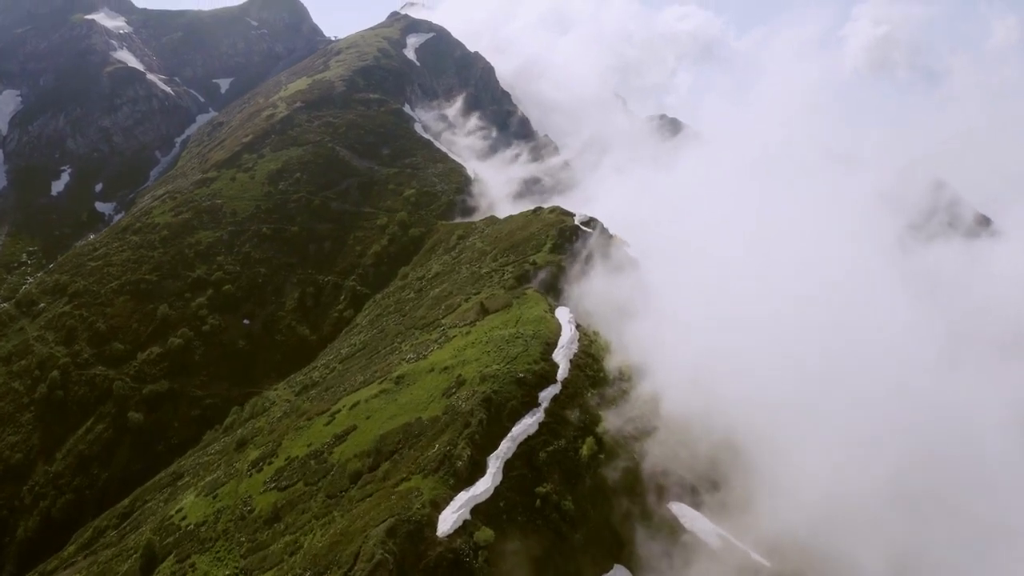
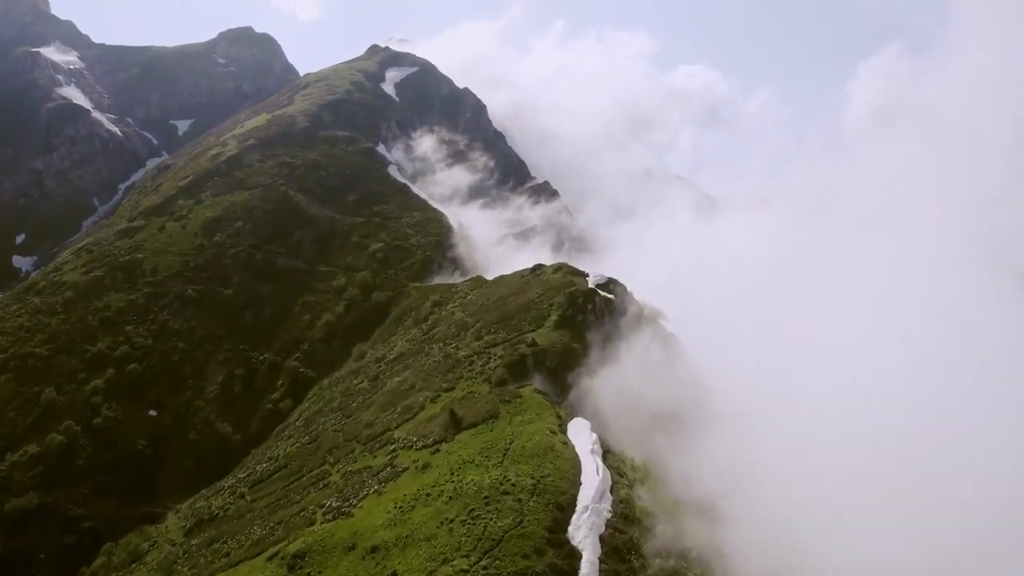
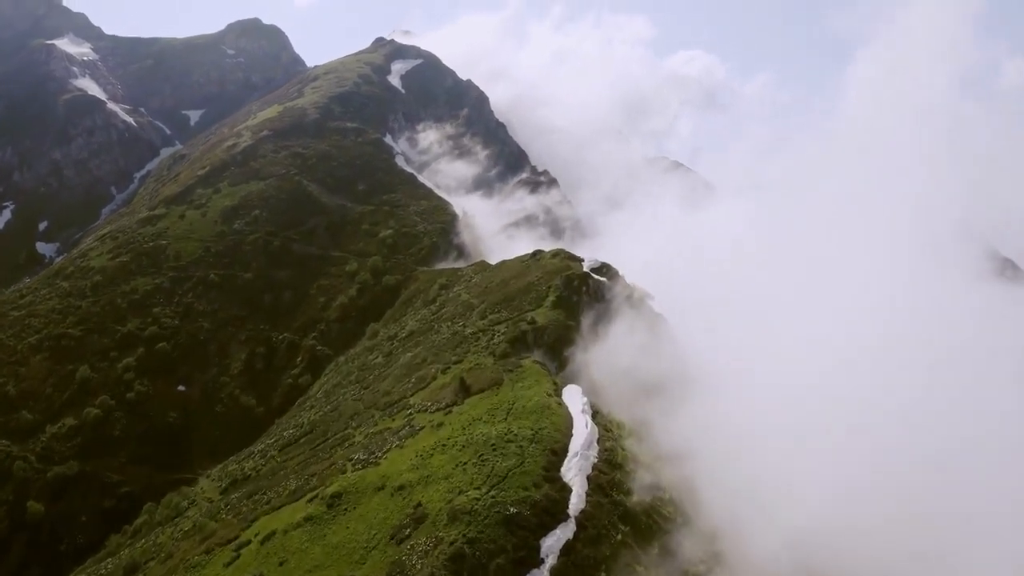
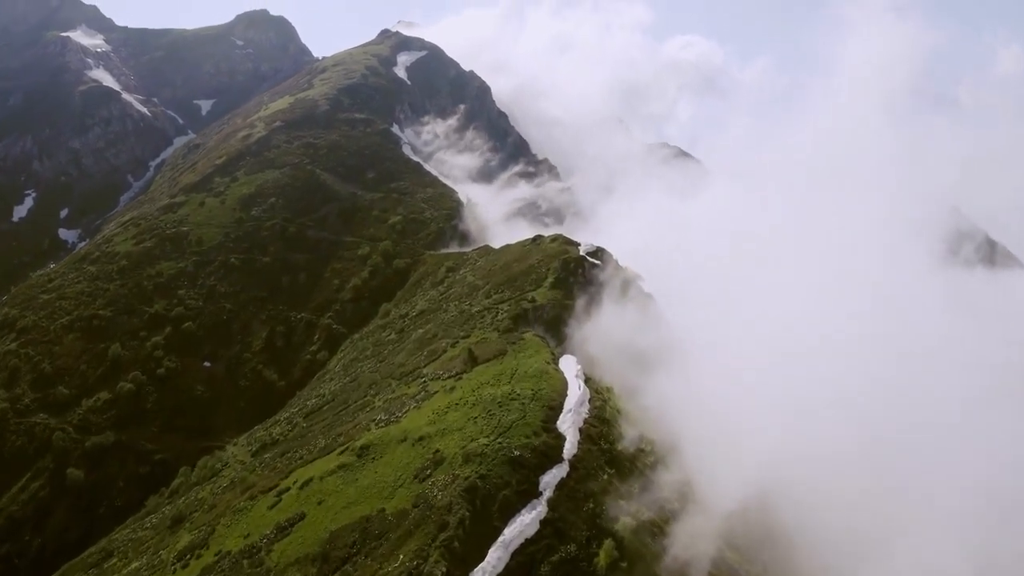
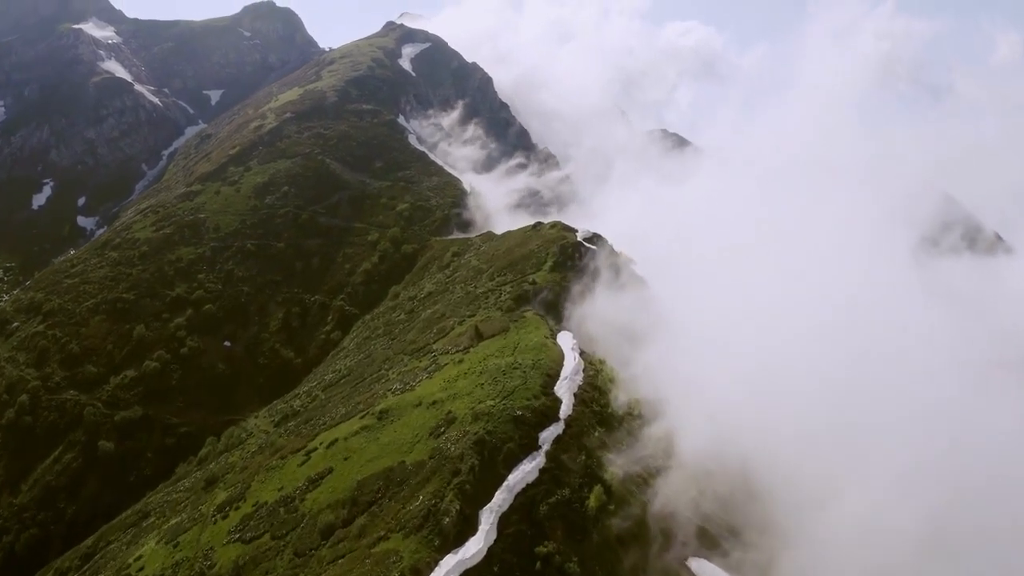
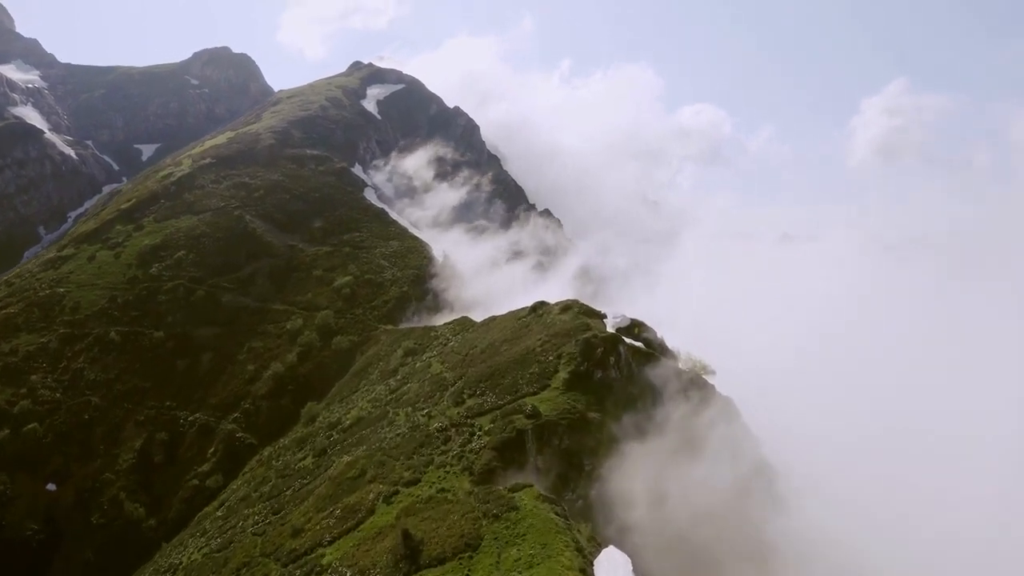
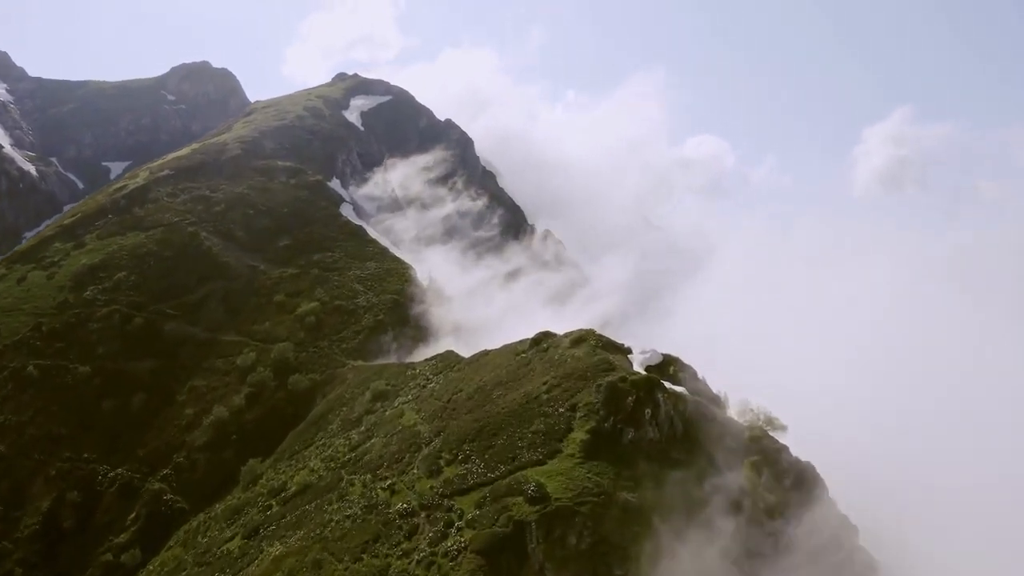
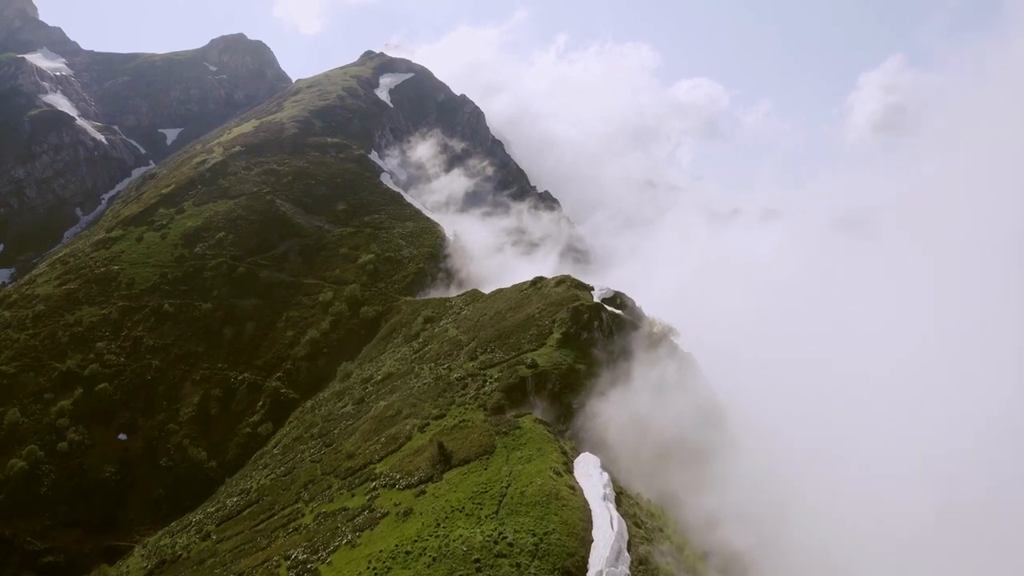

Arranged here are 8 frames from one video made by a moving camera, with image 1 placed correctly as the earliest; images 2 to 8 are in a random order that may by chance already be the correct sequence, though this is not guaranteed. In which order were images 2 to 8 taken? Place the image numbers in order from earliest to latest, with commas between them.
5, 4, 3, 2, 8, 6, 7
